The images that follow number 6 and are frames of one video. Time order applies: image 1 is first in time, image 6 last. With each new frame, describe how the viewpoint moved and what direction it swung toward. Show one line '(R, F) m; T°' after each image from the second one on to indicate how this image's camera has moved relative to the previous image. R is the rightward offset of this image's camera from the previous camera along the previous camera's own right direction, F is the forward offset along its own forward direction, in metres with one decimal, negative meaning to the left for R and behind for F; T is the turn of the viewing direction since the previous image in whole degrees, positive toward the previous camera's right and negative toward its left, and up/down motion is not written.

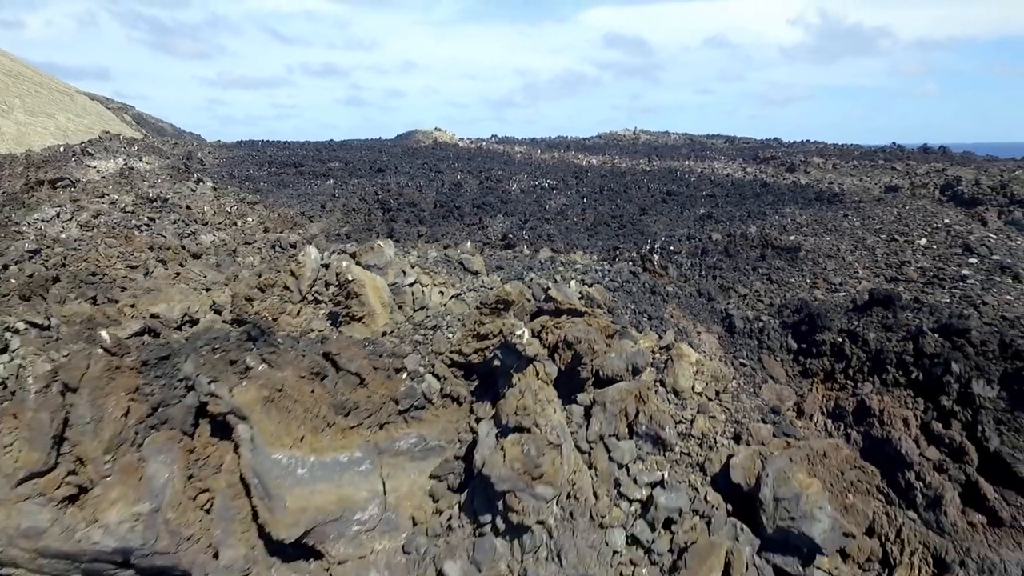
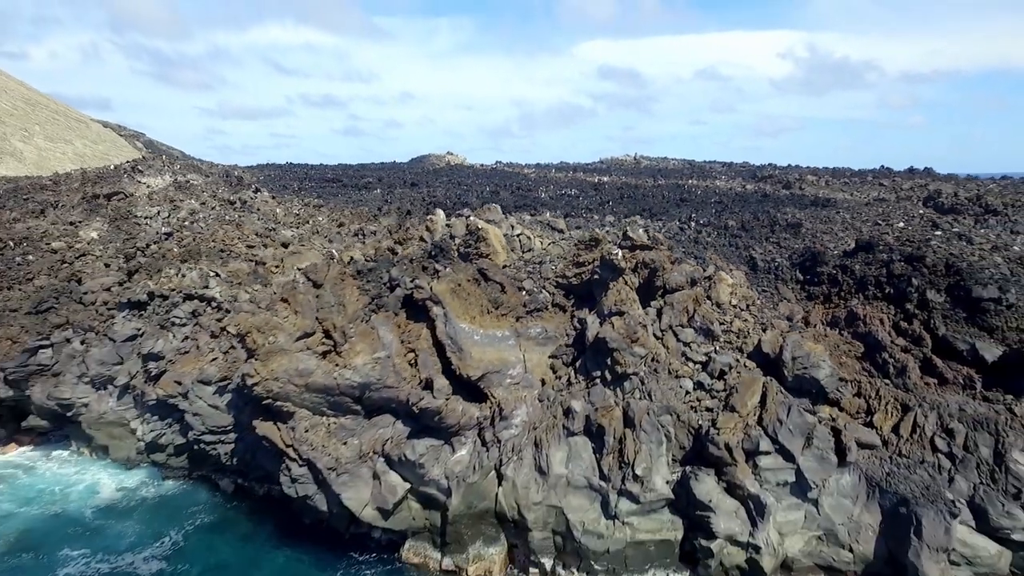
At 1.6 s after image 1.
(-3.4, -6.8) m; 0°
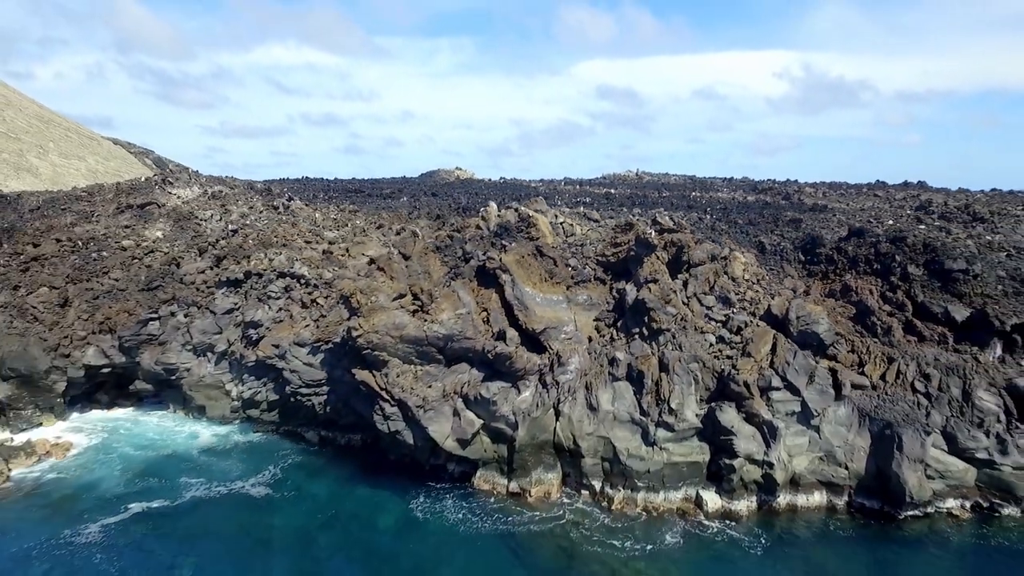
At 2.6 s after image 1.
(-2.1, -4.5) m; 0°
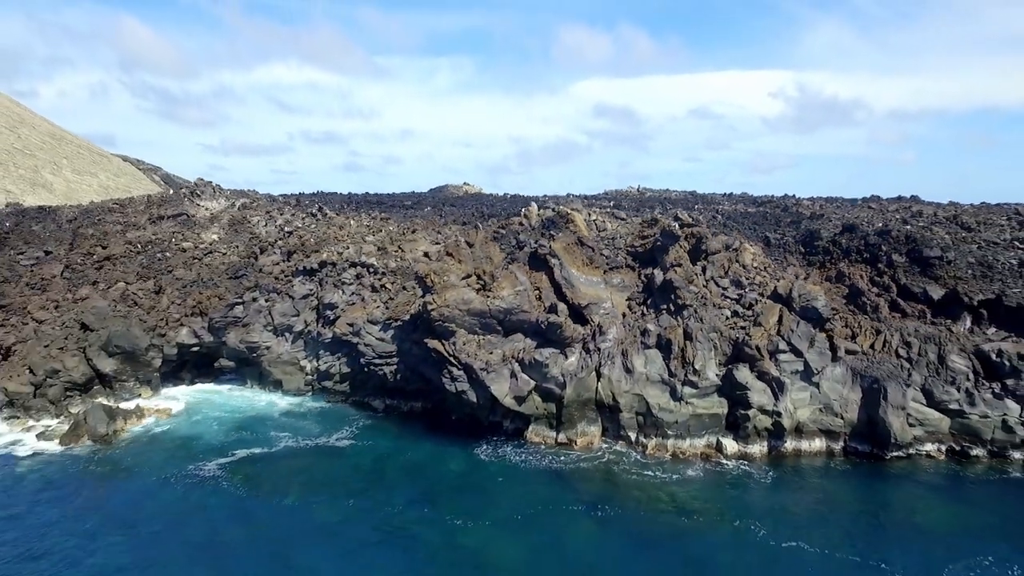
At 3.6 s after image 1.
(-2.3, -4.7) m; 0°
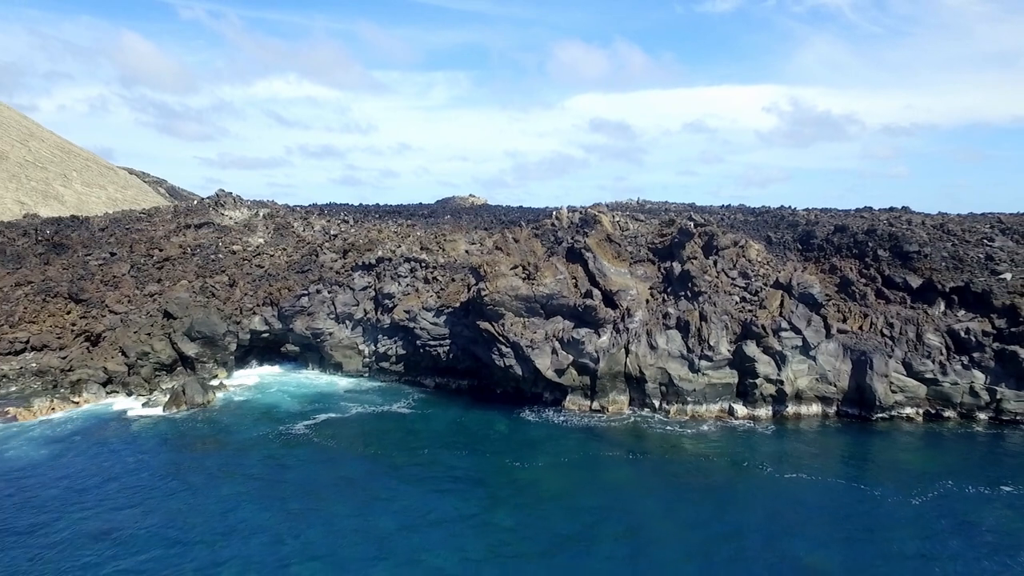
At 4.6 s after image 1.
(-2.3, -5.0) m; 0°
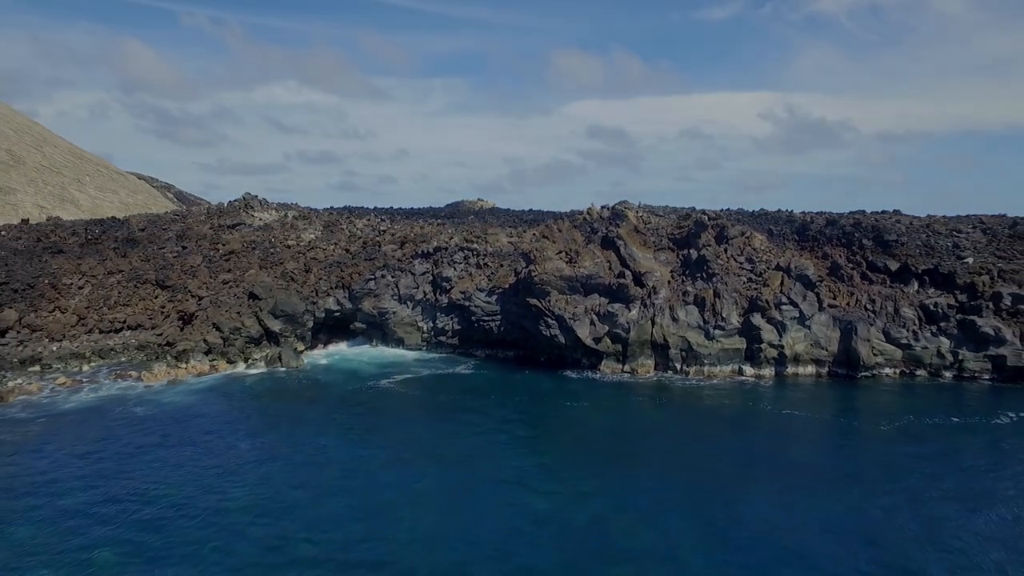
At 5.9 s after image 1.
(-3.0, -6.7) m; 0°
